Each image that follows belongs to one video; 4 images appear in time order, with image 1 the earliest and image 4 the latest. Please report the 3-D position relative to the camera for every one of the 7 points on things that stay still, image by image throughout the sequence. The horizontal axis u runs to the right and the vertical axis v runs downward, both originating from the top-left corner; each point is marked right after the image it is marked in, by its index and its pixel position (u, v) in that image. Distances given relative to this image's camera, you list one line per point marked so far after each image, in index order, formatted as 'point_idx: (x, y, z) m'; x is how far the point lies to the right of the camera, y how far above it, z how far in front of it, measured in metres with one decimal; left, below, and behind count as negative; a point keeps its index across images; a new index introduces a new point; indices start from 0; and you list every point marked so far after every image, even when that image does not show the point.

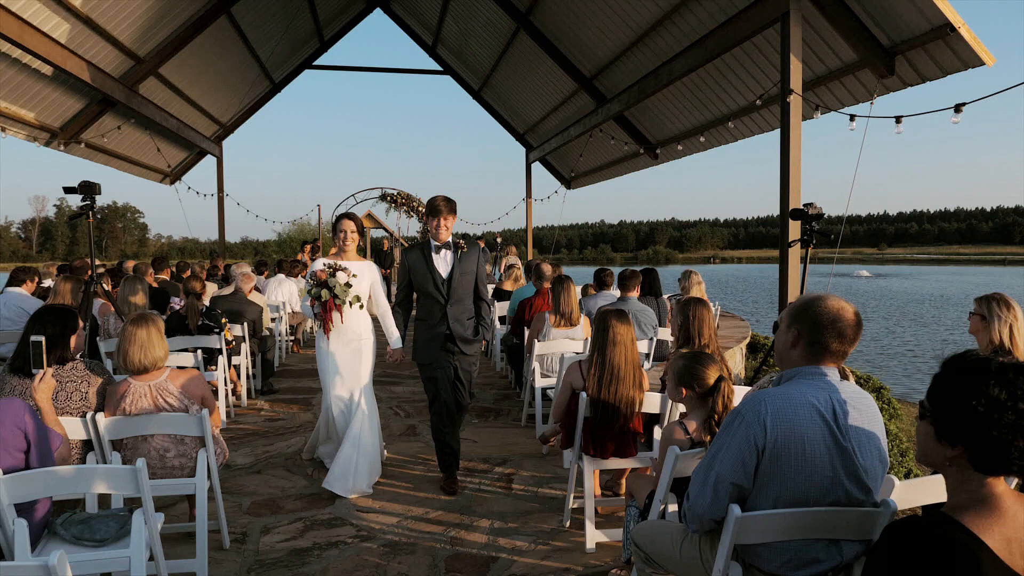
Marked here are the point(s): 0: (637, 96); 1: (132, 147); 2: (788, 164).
0: (+1.6, +2.5, +8.6) m
1: (-6.8, +2.5, +12.0) m
2: (+2.4, +1.1, +5.8) m
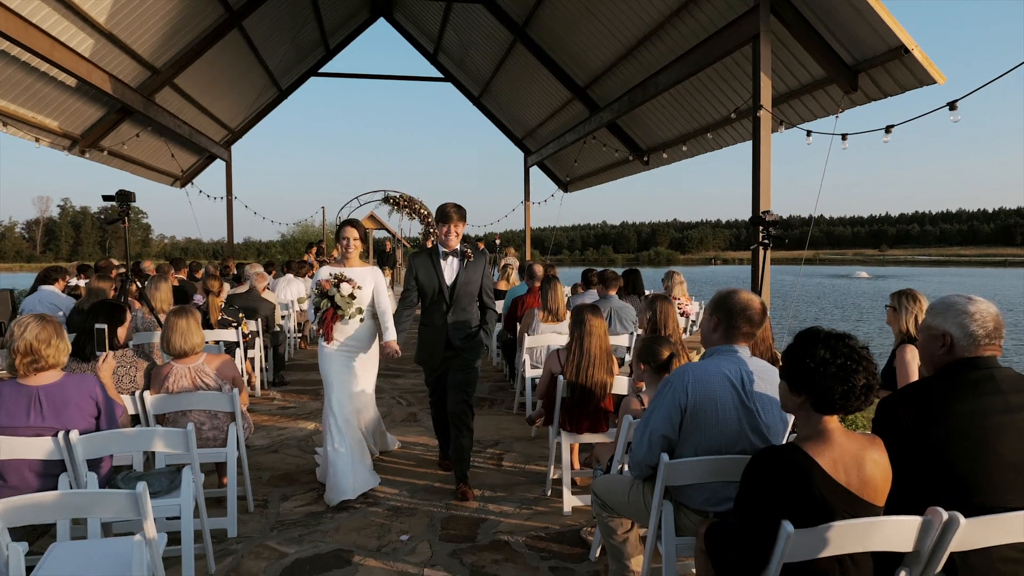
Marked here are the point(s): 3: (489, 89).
0: (+1.6, +2.5, +9.1) m
1: (-6.9, +2.5, +12.5) m
2: (+2.3, +1.1, +6.3) m
3: (-0.5, +4.4, +14.8) m
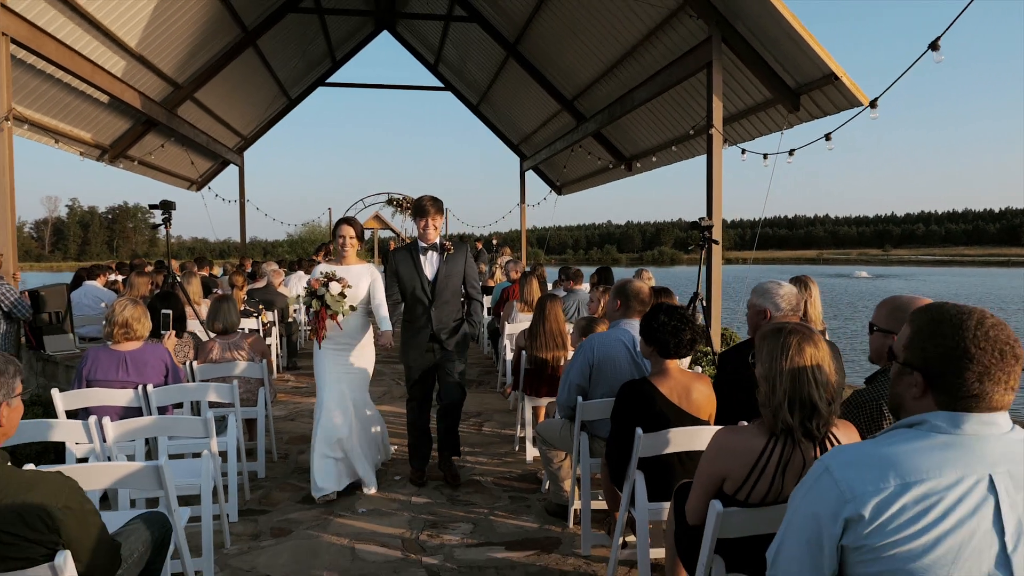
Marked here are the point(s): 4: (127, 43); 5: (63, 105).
0: (+1.4, +2.6, +10.0) m
1: (-7.0, +2.6, +13.5) m
2: (+2.2, +1.1, +7.2) m
3: (-0.6, +4.5, +15.7) m
4: (-5.2, +3.3, +9.0) m
5: (-6.3, +2.6, +9.3) m
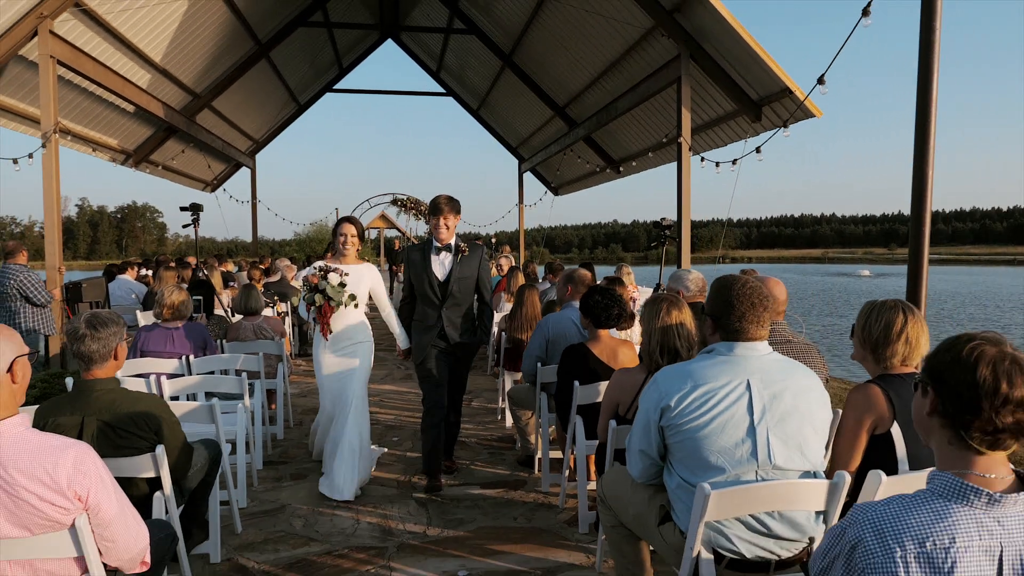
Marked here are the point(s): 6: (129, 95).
0: (+1.3, +2.6, +10.8) m
1: (-7.1, +2.7, +14.4) m
2: (+2.0, +1.2, +8.0) m
3: (-0.7, +4.6, +16.5) m
4: (-5.3, +3.4, +9.9) m
5: (-6.4, +2.6, +10.2) m
6: (-5.4, +2.7, +9.4) m
